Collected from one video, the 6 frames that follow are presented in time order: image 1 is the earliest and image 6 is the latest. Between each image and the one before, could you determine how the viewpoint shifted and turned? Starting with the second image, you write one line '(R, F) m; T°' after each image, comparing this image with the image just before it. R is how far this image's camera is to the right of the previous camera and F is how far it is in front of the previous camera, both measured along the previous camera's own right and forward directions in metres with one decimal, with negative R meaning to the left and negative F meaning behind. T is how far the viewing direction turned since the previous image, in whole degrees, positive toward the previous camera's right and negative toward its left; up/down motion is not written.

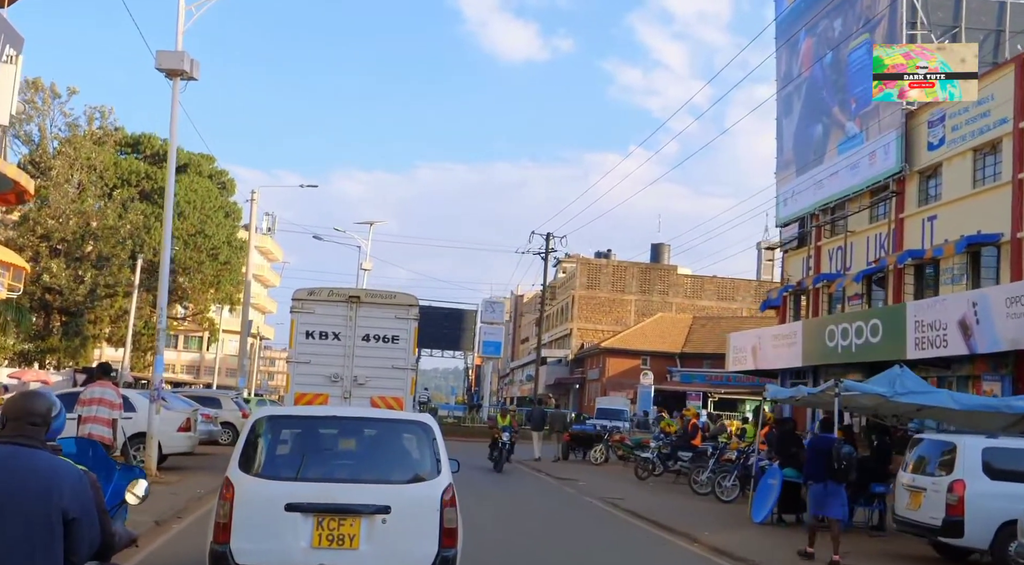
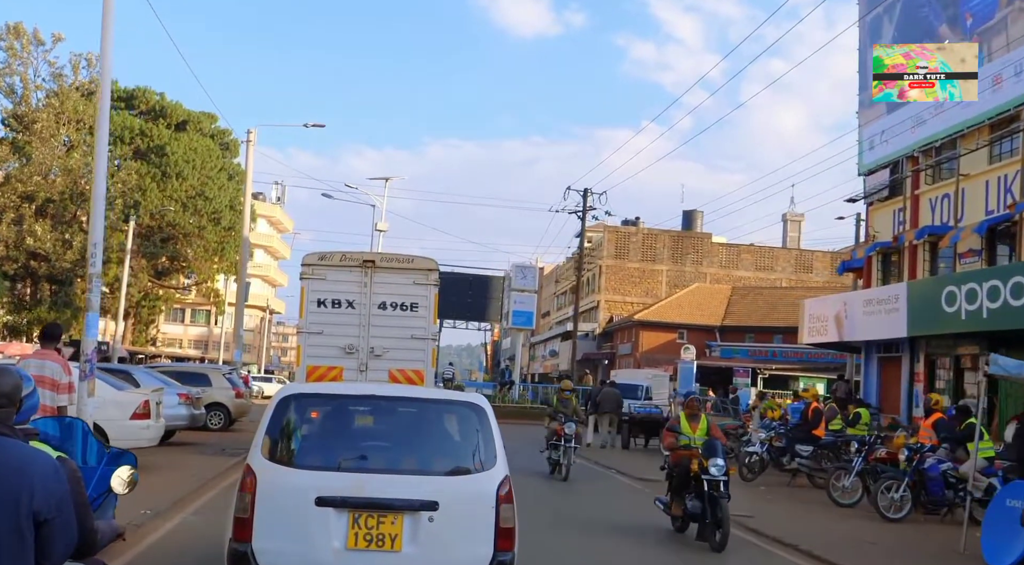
(-0.3, +1.8) m; -1°
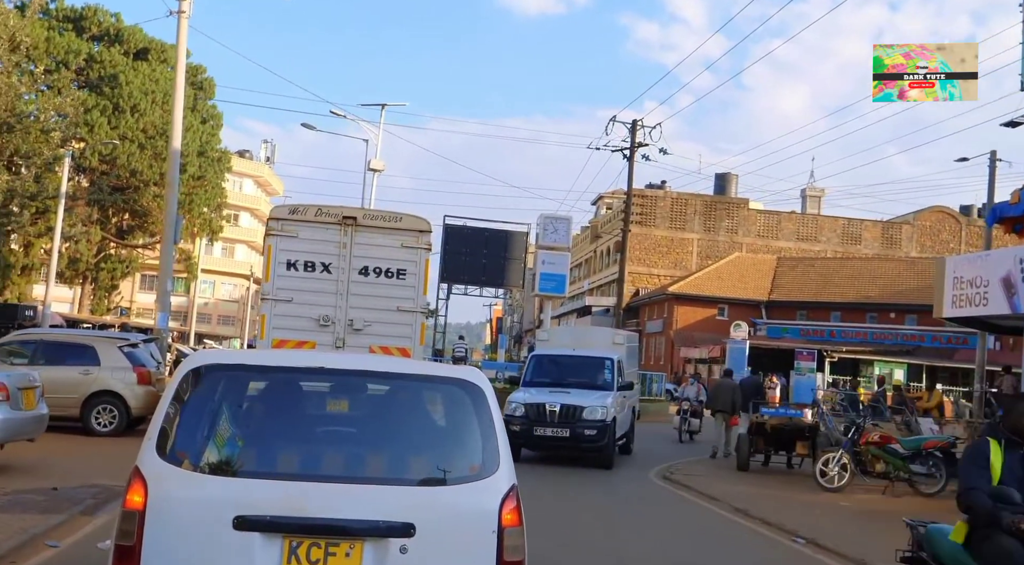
(-0.3, +3.1) m; 0°
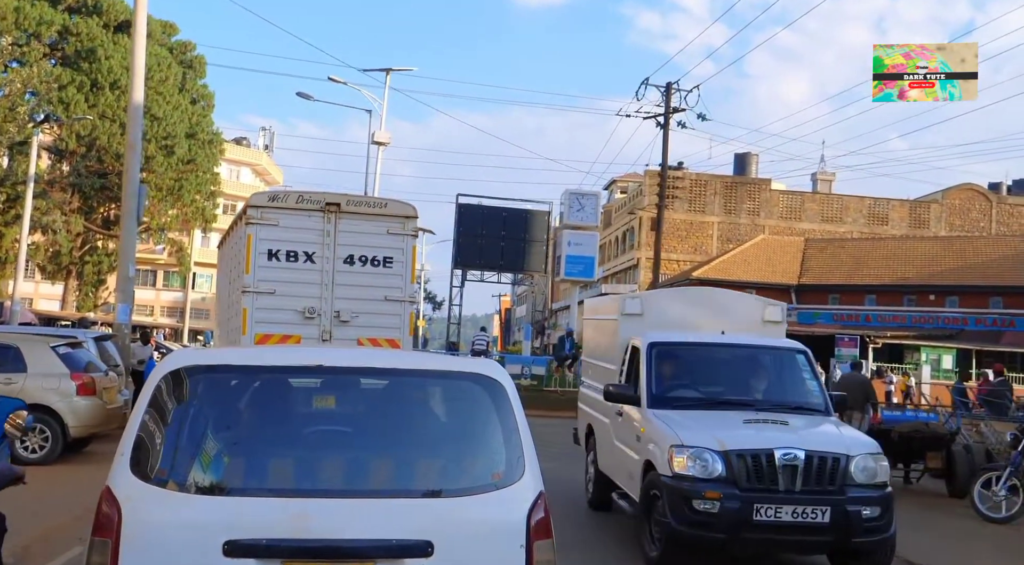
(-0.2, +1.2) m; 0°
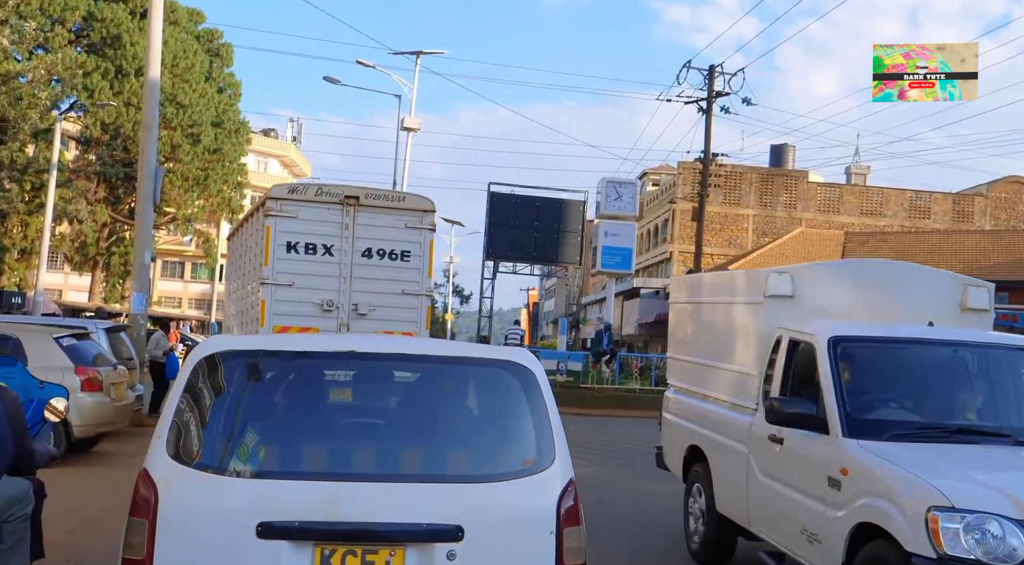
(-0.1, +0.4) m; -2°
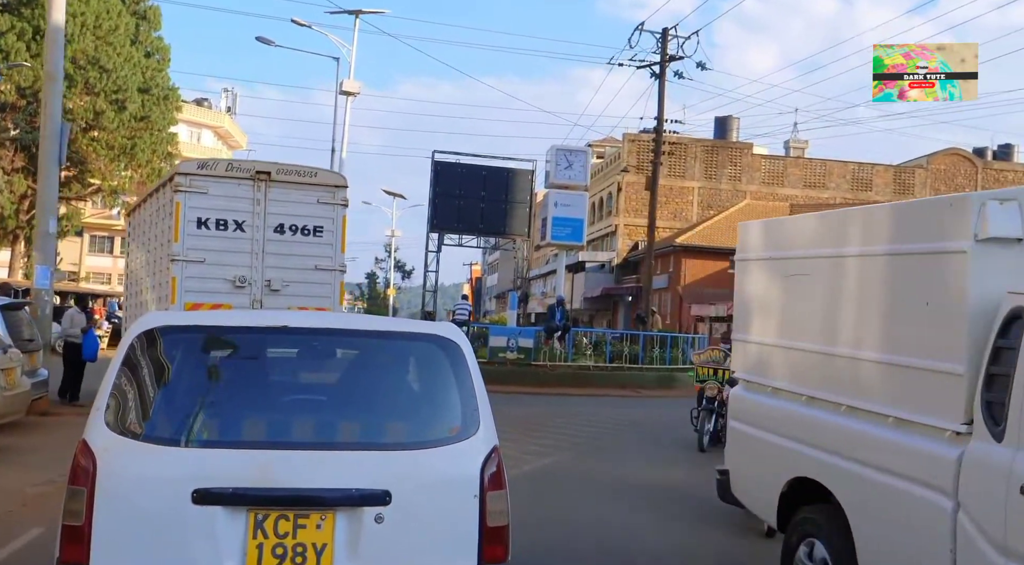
(0.0, +0.4) m; +3°
